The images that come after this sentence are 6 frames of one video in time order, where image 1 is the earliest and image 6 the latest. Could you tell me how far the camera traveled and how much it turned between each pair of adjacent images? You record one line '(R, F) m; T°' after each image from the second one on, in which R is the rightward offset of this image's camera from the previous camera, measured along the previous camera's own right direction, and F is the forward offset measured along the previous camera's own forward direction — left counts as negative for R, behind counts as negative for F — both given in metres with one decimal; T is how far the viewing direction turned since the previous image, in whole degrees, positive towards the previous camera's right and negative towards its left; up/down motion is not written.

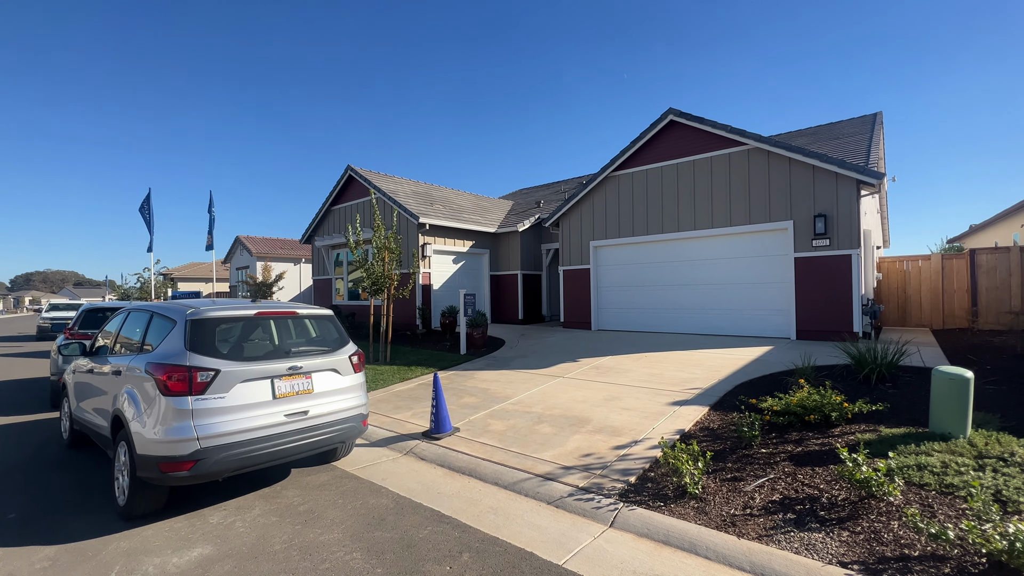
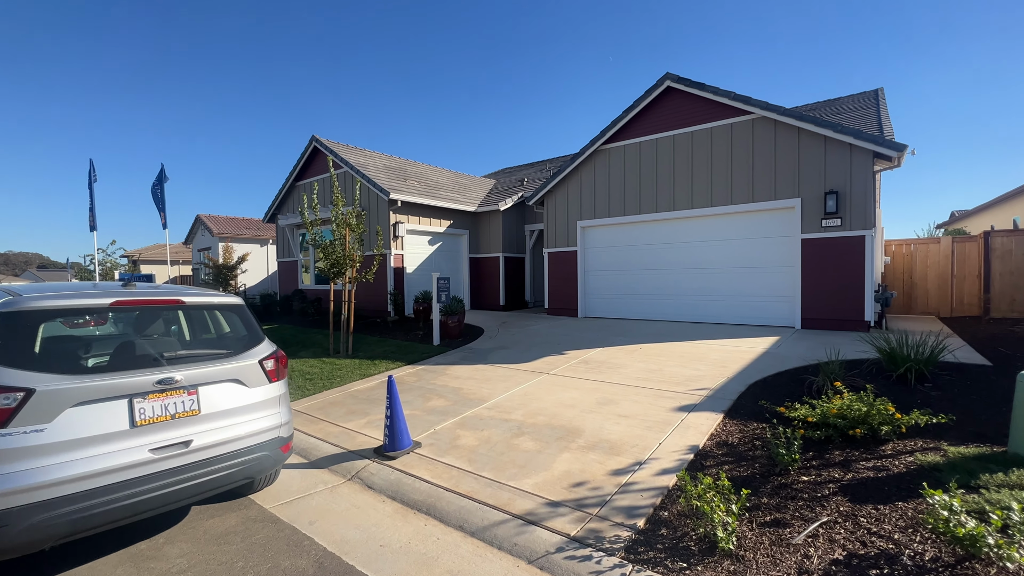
(+0.1, +1.1) m; +2°
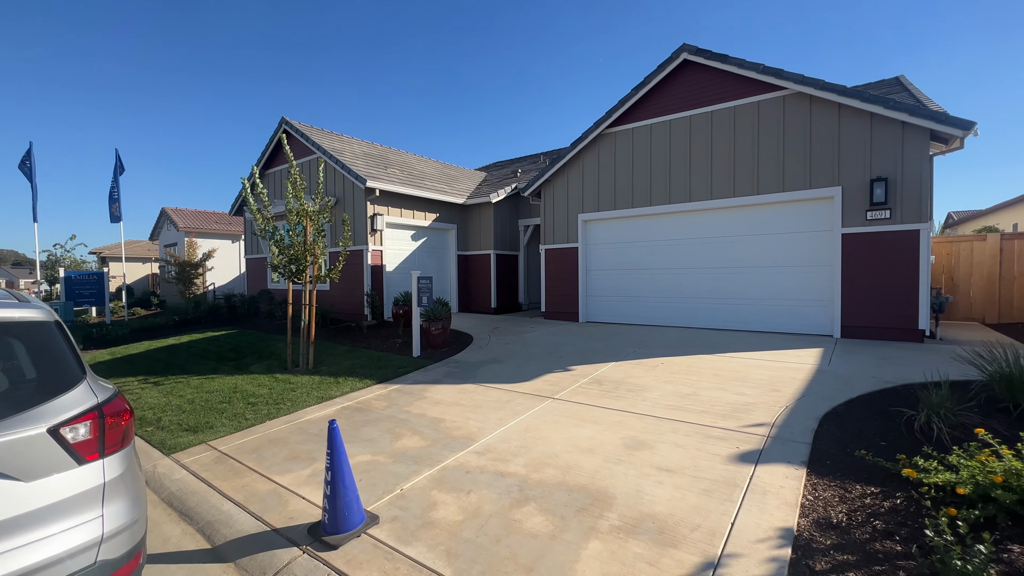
(-0.1, +1.4) m; +1°
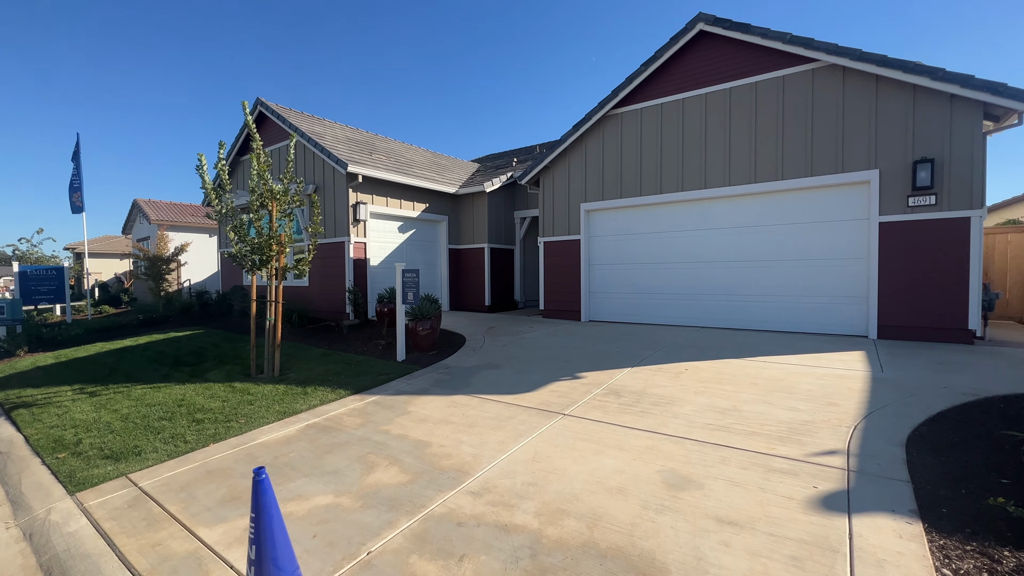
(-0.1, +1.0) m; +1°
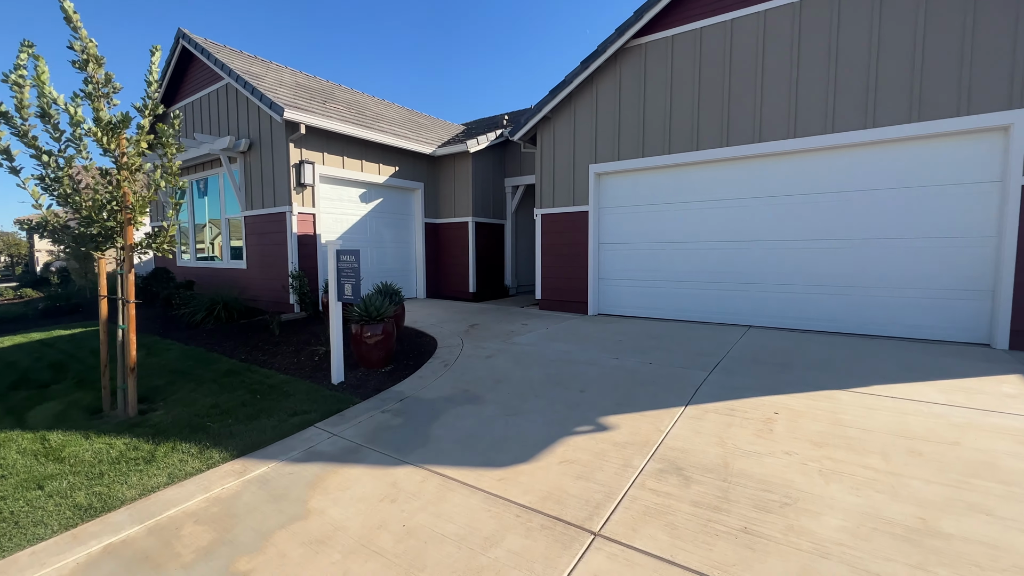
(0.0, +2.2) m; +1°
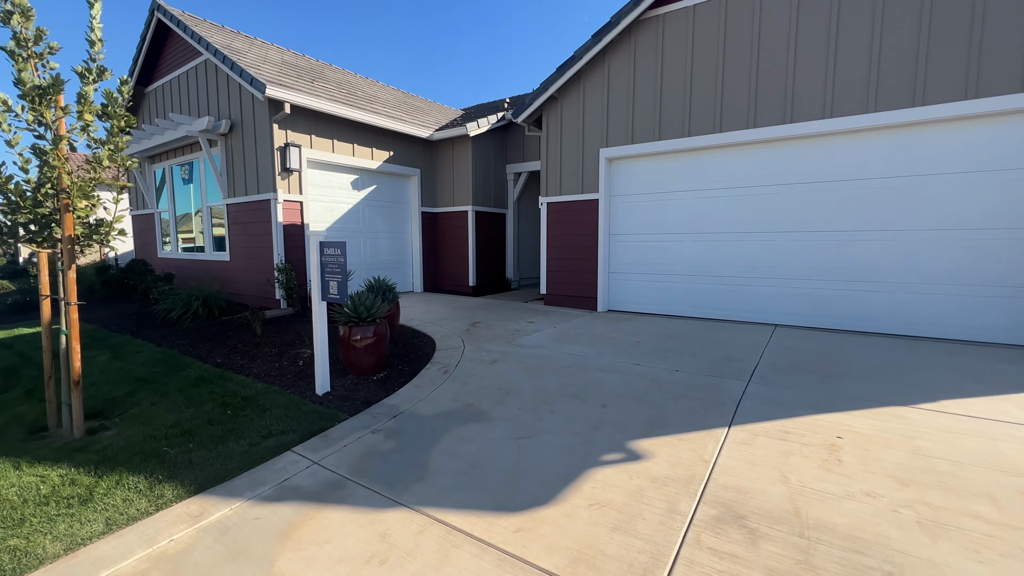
(-0.1, +0.6) m; 0°
